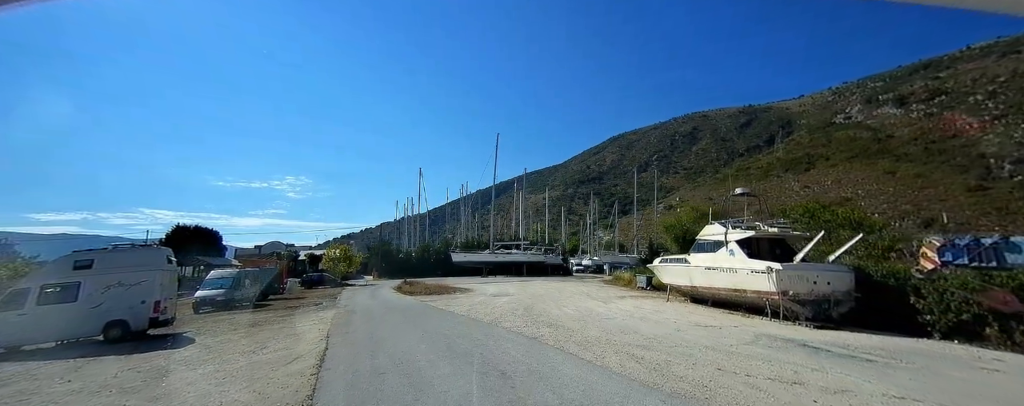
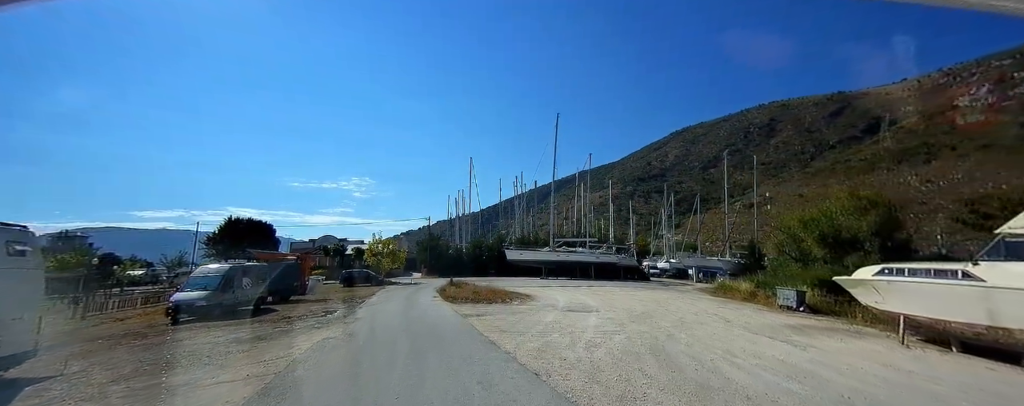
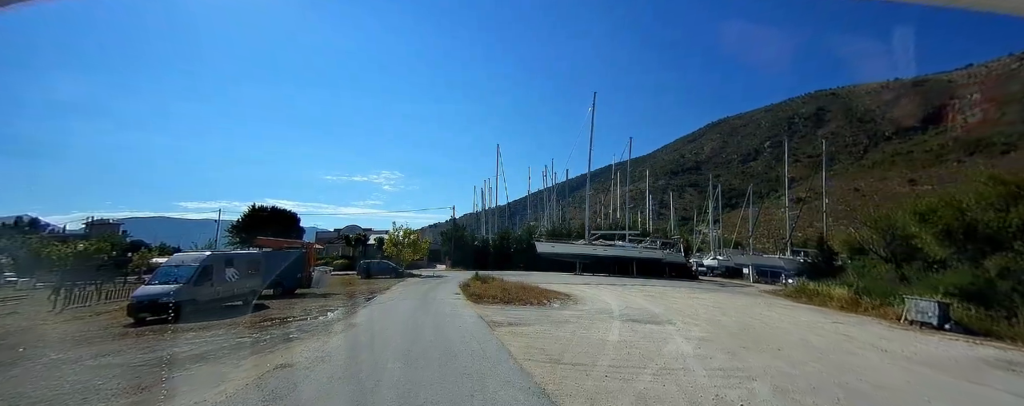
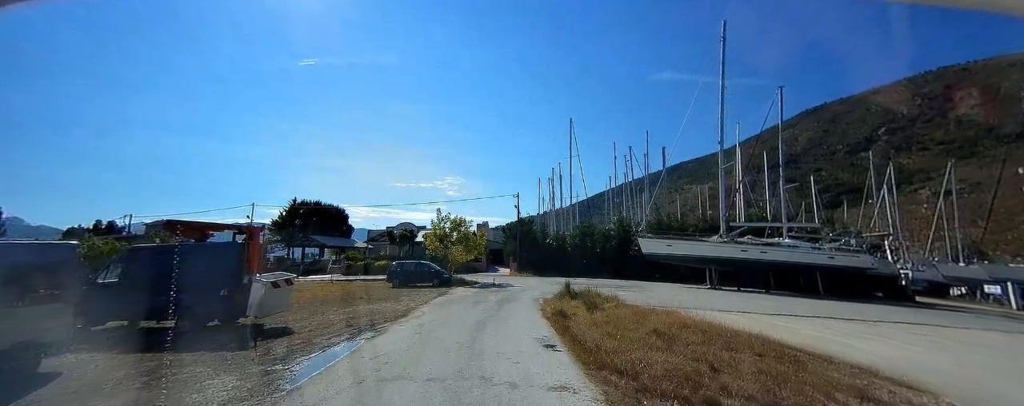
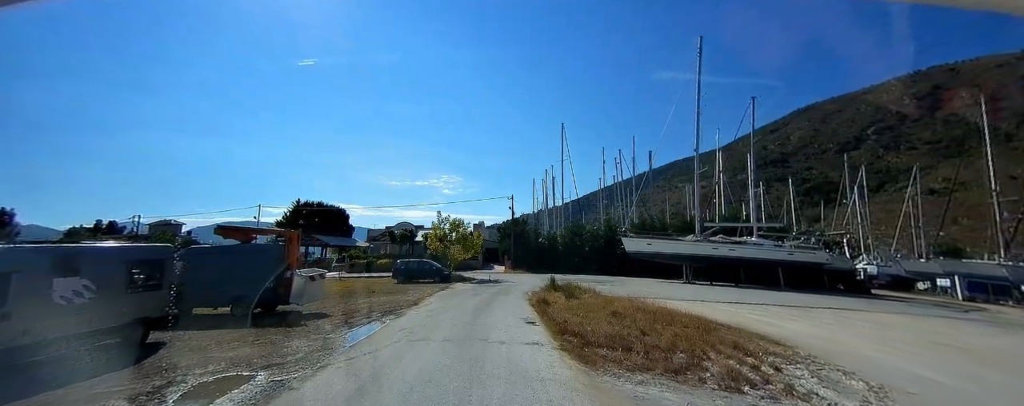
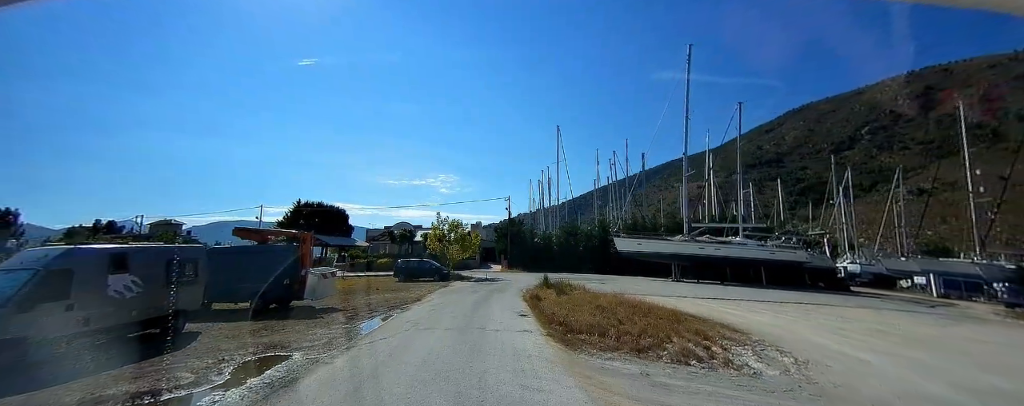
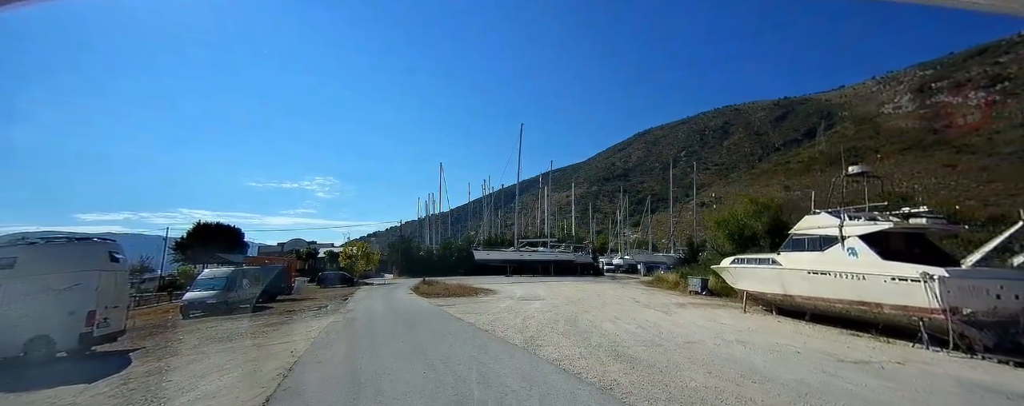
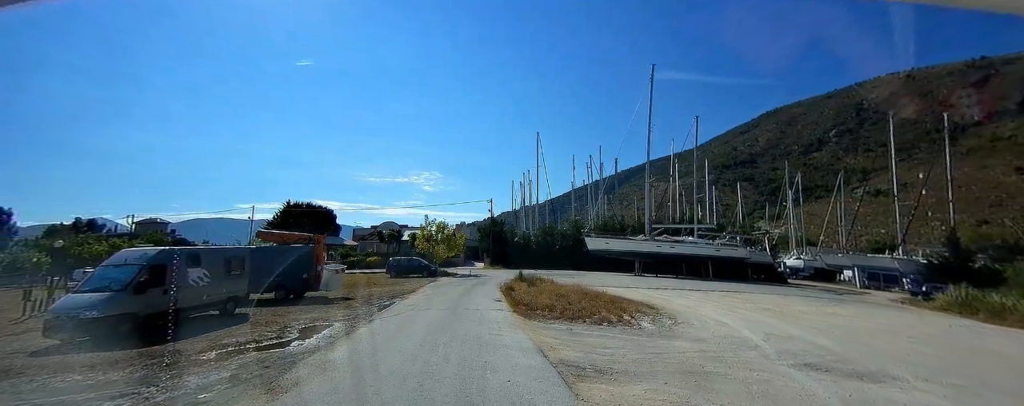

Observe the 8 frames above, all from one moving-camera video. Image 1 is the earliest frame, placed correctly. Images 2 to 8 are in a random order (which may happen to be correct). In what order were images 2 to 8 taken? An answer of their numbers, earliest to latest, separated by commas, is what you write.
7, 2, 3, 8, 6, 5, 4
